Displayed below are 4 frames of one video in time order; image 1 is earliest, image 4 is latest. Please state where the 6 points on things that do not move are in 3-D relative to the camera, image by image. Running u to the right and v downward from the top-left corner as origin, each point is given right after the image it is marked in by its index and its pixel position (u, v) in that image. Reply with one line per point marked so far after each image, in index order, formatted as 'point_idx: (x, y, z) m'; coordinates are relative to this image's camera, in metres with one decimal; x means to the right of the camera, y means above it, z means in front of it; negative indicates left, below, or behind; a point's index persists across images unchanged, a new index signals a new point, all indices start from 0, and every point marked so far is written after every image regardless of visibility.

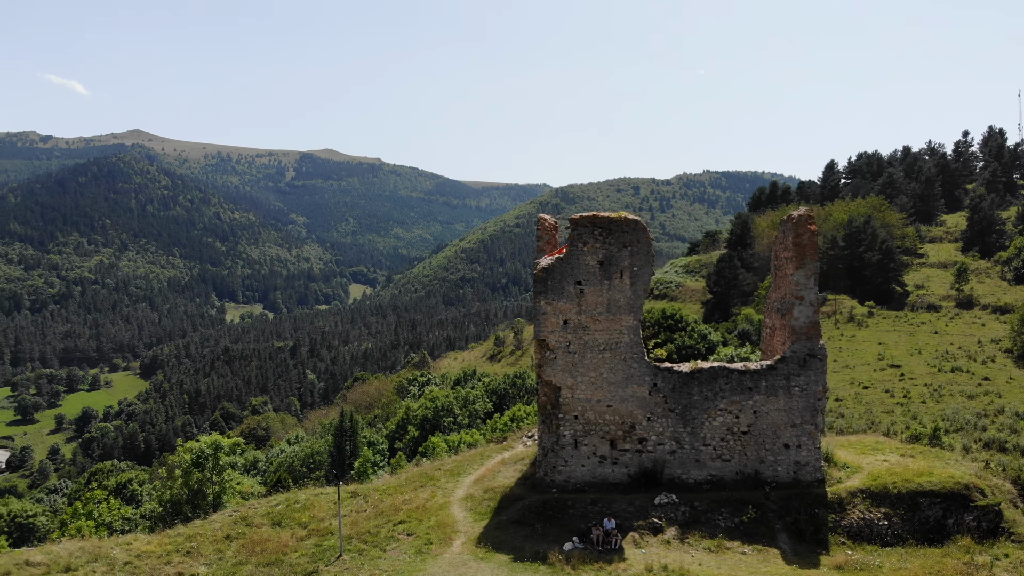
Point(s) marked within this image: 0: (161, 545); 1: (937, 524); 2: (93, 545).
0: (-7.3, -5.3, +19.5) m
1: (+8.8, -4.9, +19.6) m
2: (-8.7, -5.3, +19.6) m
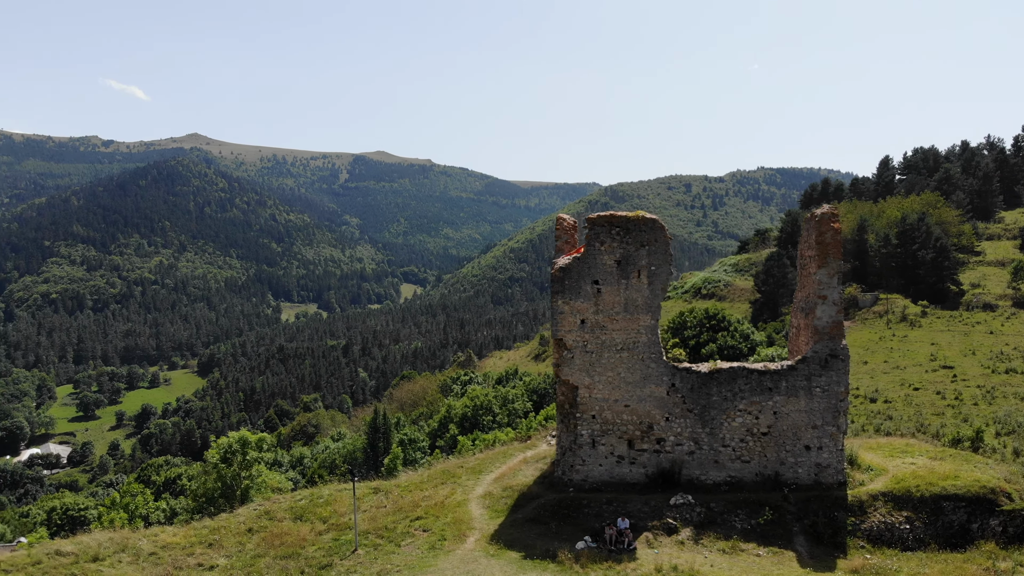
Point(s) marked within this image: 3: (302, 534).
0: (-7.0, -5.3, +20.1) m
1: (+9.1, -4.9, +19.1) m
2: (-8.4, -5.3, +20.3) m
3: (-4.5, -5.2, +20.0) m
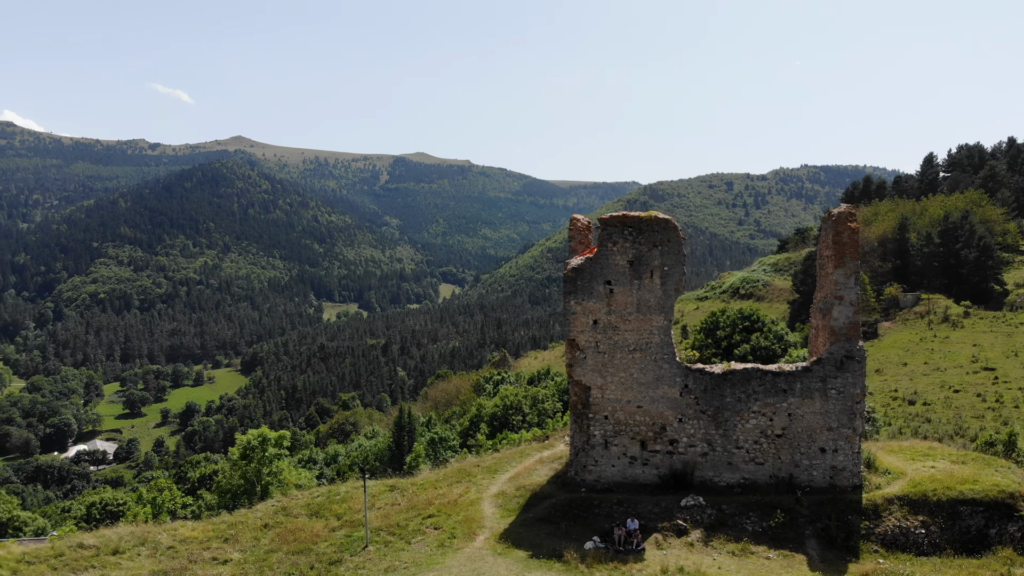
0: (-6.7, -5.3, +20.6) m
1: (+9.3, -4.9, +18.8) m
2: (-8.1, -5.3, +20.8) m
3: (-4.2, -5.3, +20.4) m
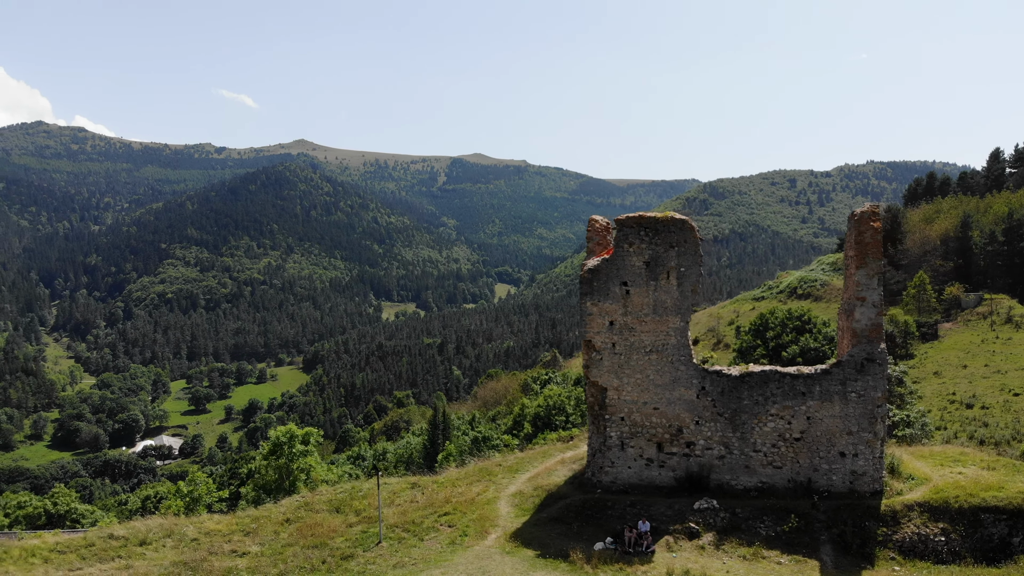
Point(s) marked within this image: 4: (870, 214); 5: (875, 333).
0: (-6.4, -5.4, +21.3) m
1: (+9.4, -4.9, +18.2) m
2: (-7.8, -5.4, +21.6) m
3: (-3.9, -5.3, +20.8) m
4: (+7.5, +1.5, +20.1) m
5: (+7.6, -0.9, +19.9) m
